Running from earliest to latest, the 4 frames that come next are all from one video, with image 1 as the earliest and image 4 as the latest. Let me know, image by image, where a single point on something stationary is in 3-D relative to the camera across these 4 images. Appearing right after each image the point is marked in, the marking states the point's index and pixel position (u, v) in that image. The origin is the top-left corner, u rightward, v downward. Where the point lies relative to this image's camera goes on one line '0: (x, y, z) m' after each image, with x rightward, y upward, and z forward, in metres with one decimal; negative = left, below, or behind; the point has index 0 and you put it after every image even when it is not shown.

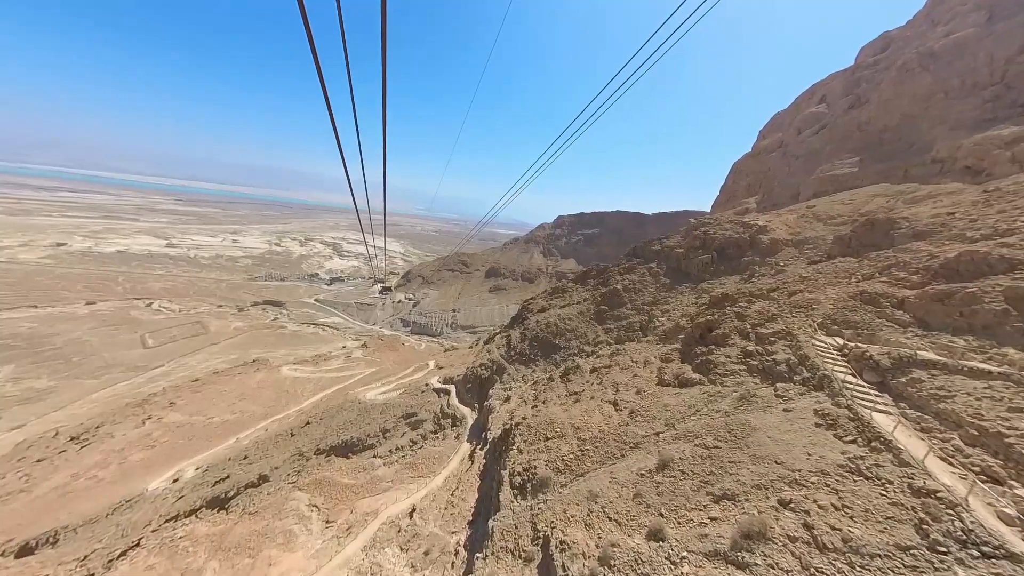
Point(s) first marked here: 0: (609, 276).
0: (+2.9, +0.4, +11.4) m
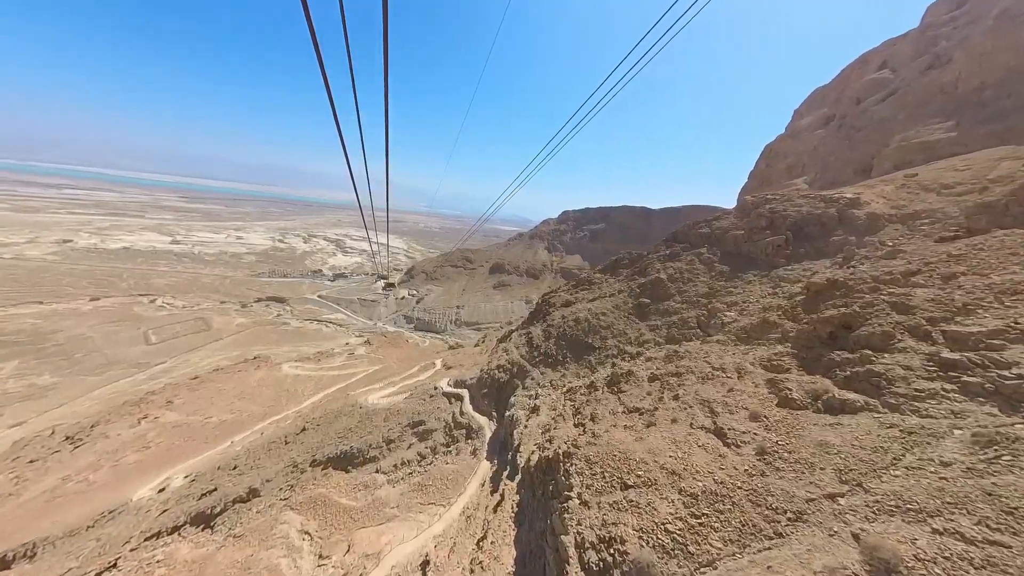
0: (+3.5, +0.6, +9.9) m
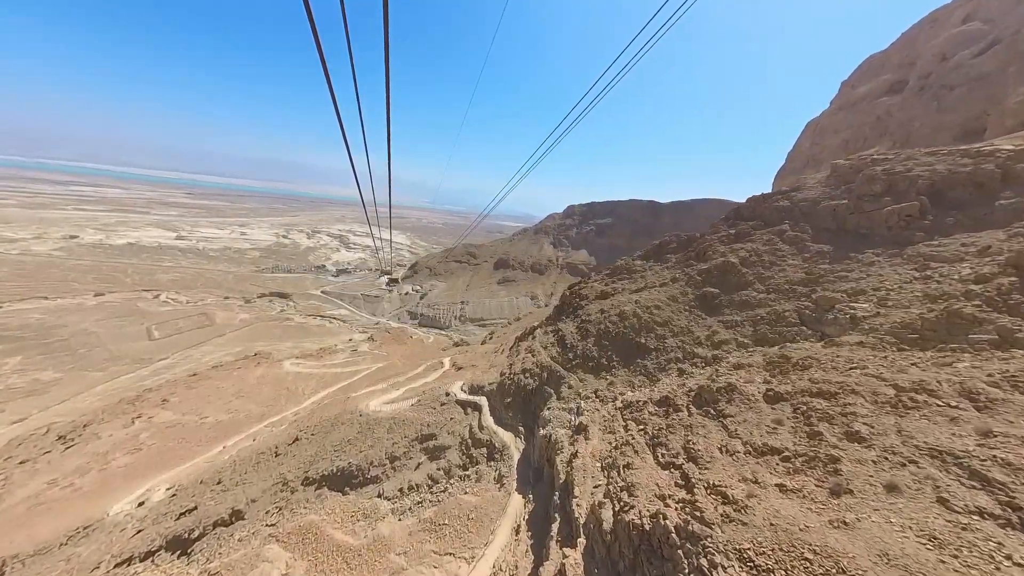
0: (+4.1, +0.9, +8.1) m
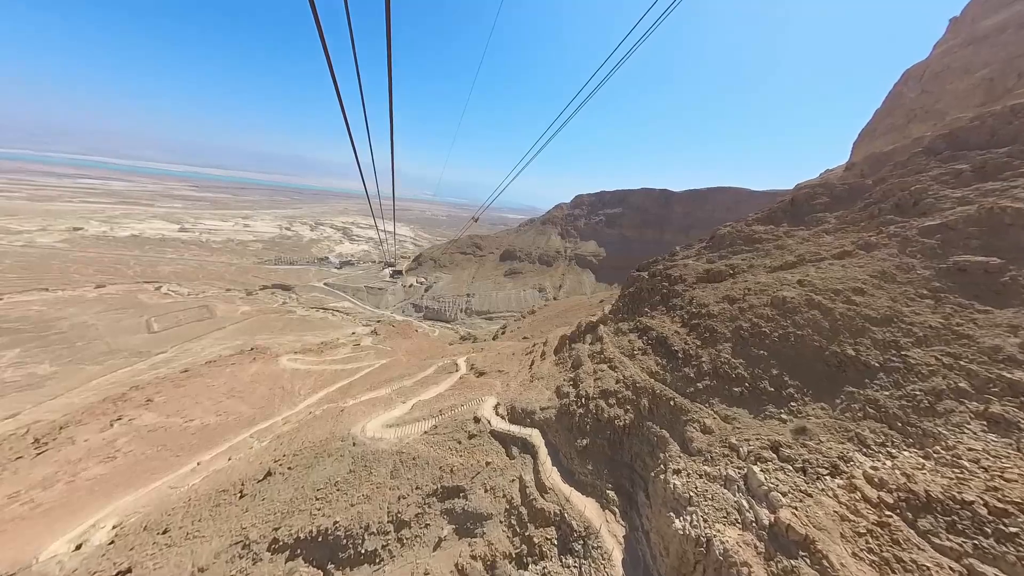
0: (+5.1, +1.2, +5.0) m
